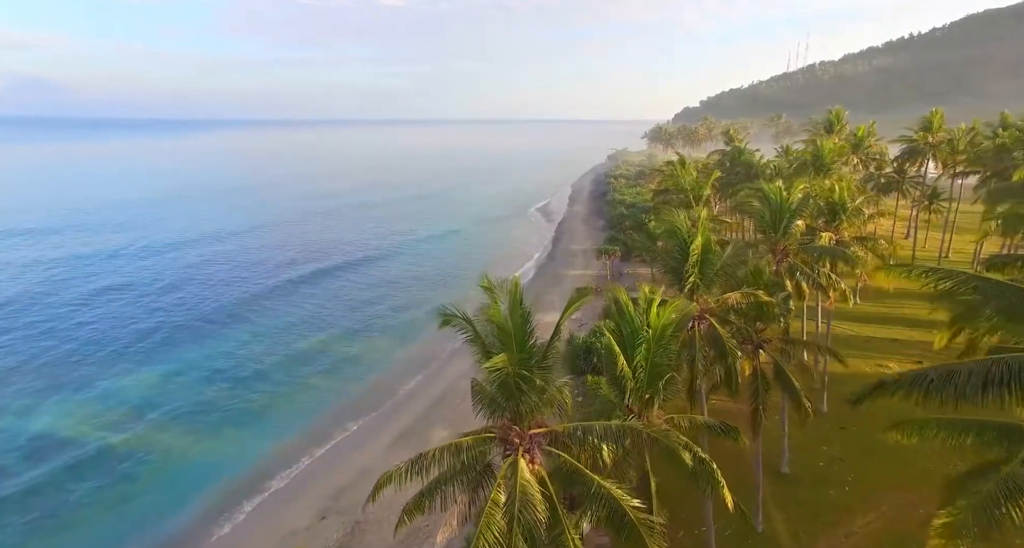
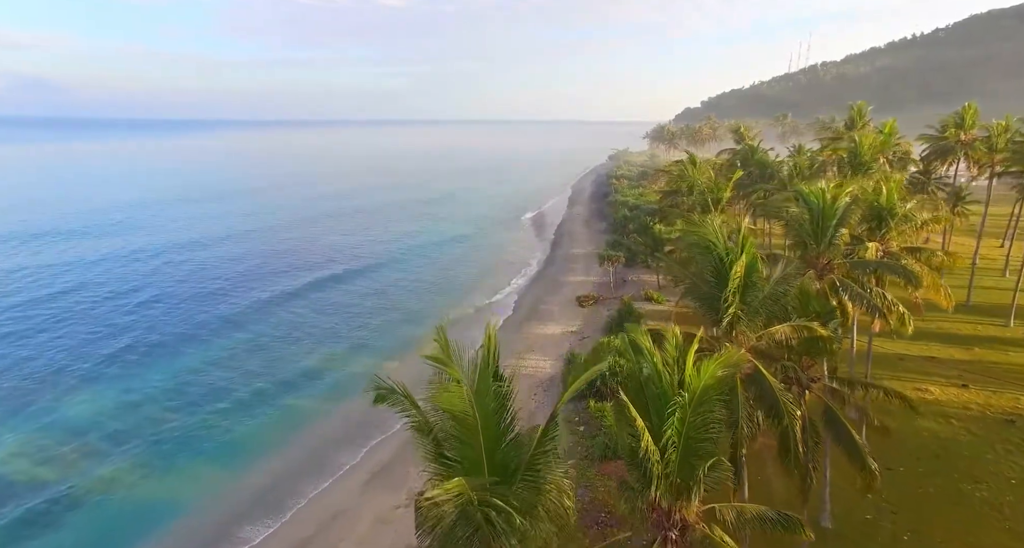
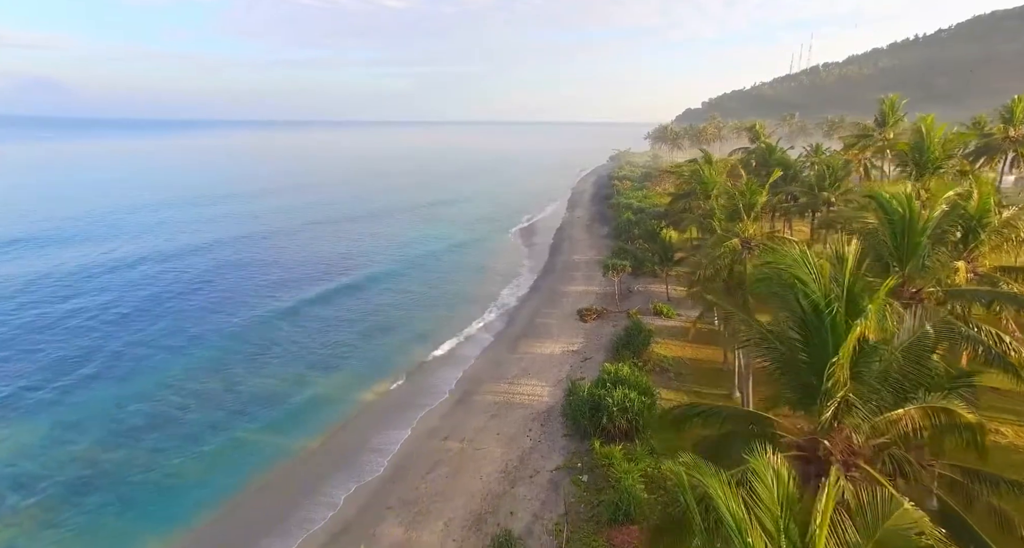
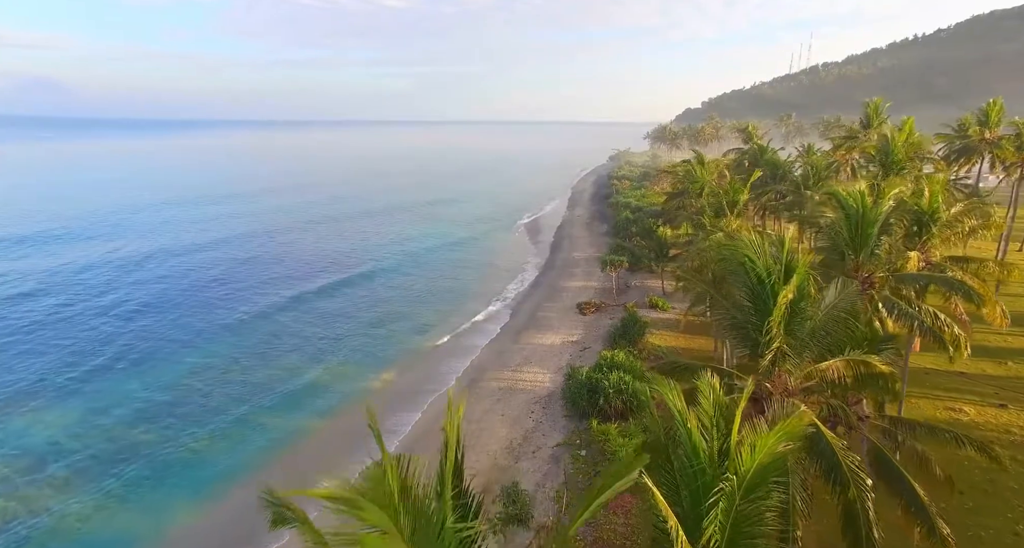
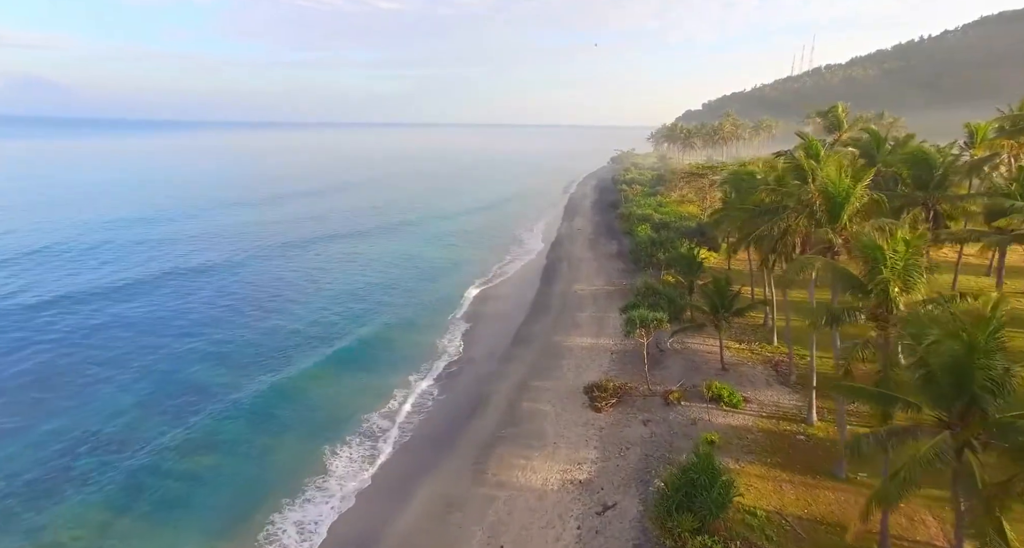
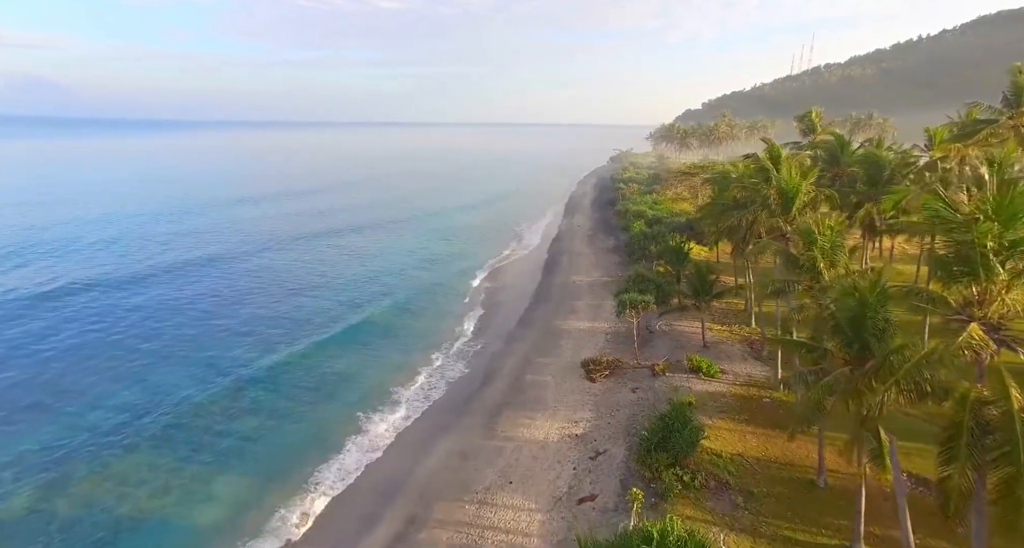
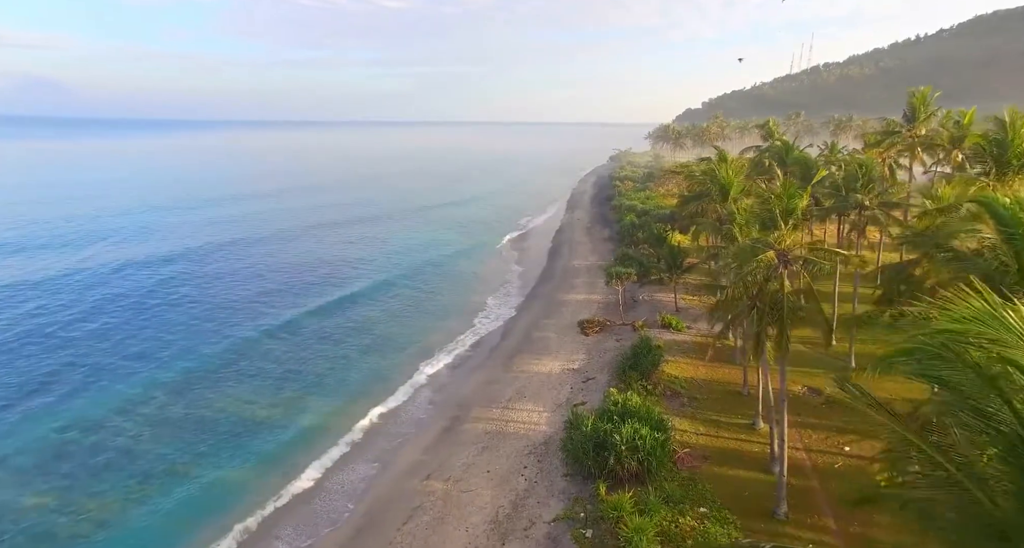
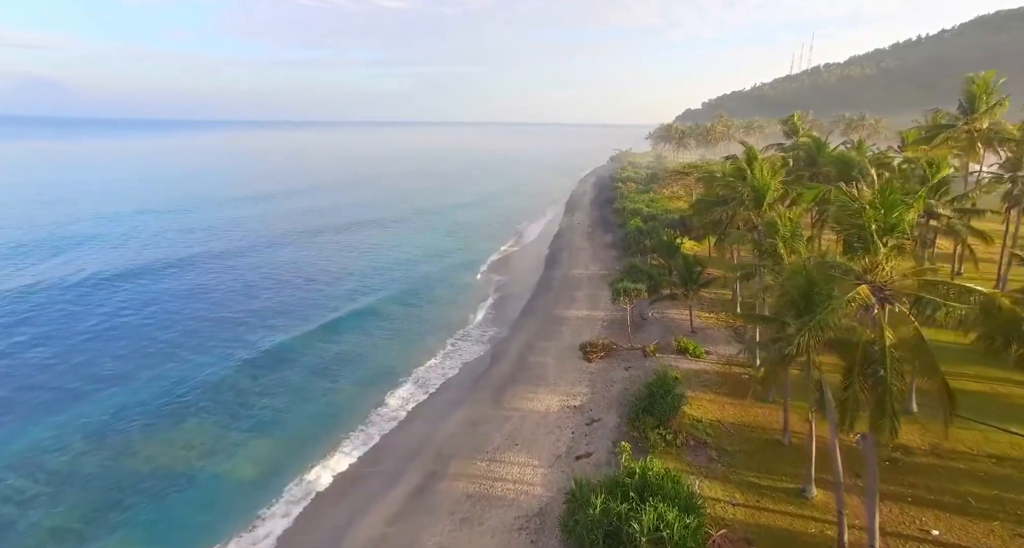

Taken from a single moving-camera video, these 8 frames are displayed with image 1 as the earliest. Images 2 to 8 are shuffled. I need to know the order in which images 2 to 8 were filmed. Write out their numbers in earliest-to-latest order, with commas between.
2, 4, 3, 7, 8, 6, 5
